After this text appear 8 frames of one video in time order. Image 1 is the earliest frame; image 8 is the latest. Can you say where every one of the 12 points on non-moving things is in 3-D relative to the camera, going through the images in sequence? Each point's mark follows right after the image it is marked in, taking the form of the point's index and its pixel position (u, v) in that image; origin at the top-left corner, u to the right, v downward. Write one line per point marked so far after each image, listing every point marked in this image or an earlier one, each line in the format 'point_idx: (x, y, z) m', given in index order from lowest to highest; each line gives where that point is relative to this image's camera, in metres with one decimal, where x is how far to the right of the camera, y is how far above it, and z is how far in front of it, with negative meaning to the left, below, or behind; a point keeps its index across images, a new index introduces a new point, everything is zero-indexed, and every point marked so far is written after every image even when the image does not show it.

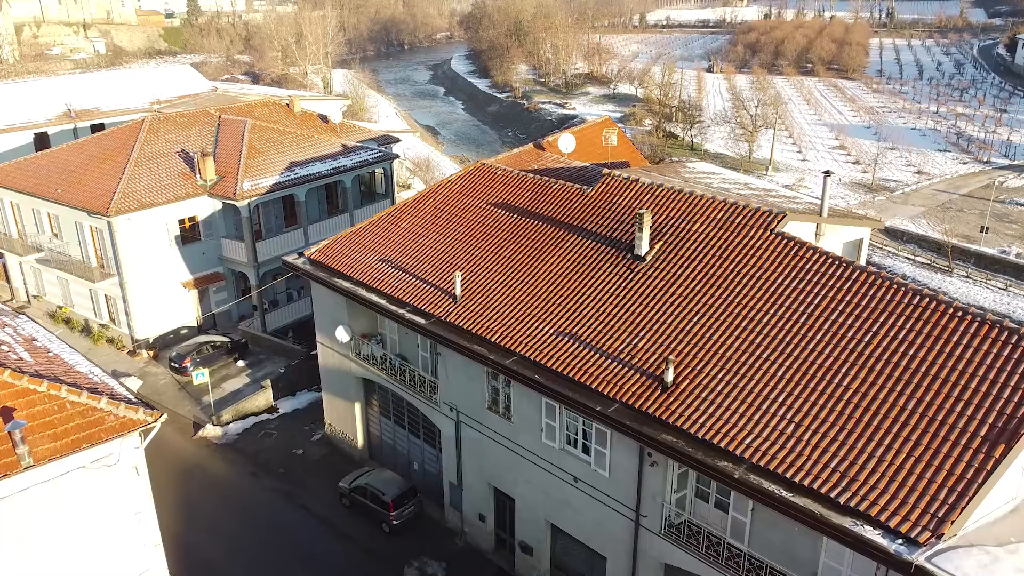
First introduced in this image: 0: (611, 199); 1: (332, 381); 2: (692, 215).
0: (+1.9, +1.7, +15.7) m
1: (-4.2, -2.2, +18.8) m
2: (+3.2, +1.3, +14.4) m
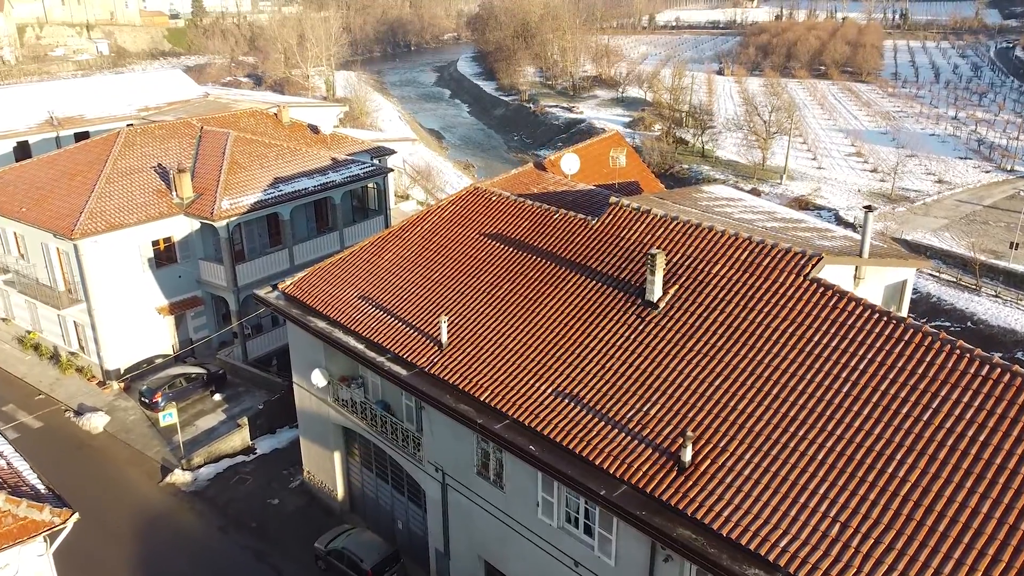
0: (+1.8, +1.0, +13.9) m
1: (-4.3, -2.9, +17.0) m
2: (+3.1, +0.5, +12.5) m
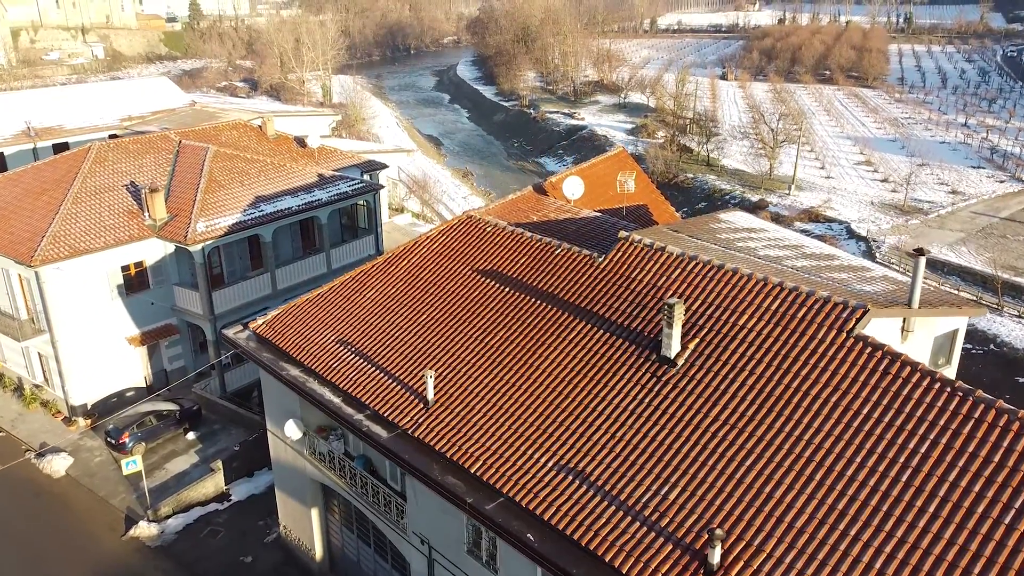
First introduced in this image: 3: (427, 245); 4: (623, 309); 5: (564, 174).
0: (+1.8, +0.3, +12.3) m
1: (-4.3, -3.6, +15.4) m
2: (+3.0, -0.2, +10.9) m
3: (-1.5, +0.8, +14.9) m
4: (+1.6, -0.3, +11.7) m
5: (+1.2, +2.5, +18.1) m
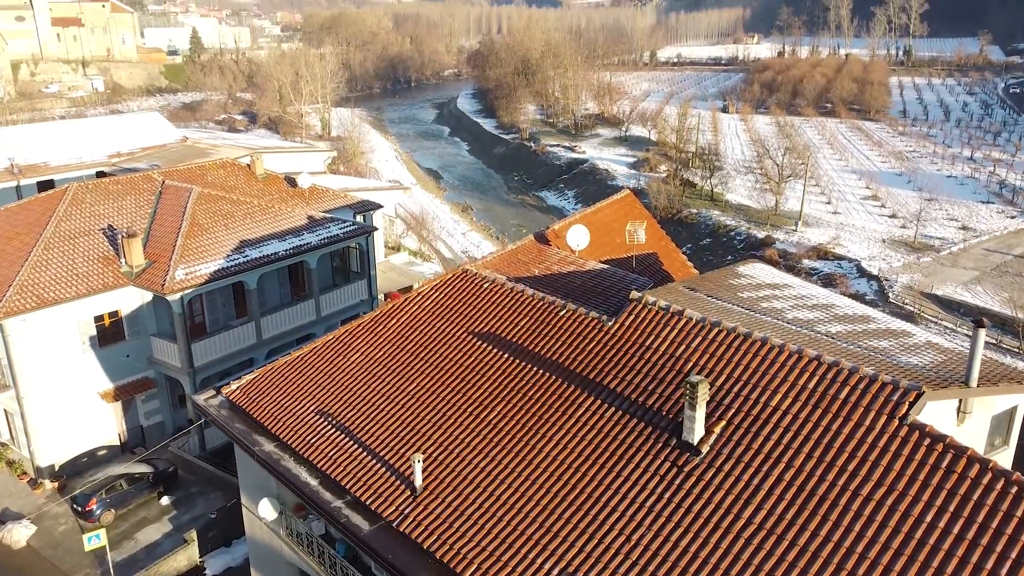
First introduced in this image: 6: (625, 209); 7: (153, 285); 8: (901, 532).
0: (+1.8, -0.7, +10.9) m
1: (-4.3, -4.7, +13.9) m
2: (+3.0, -1.1, +9.6) m
3: (-1.5, -0.2, +13.6) m
4: (+1.6, -1.2, +10.3) m
5: (+1.2, +1.4, +16.8) m
6: (+2.7, +1.8, +18.9) m
7: (-8.5, +0.1, +19.1) m
8: (+3.7, -2.3, +7.7) m
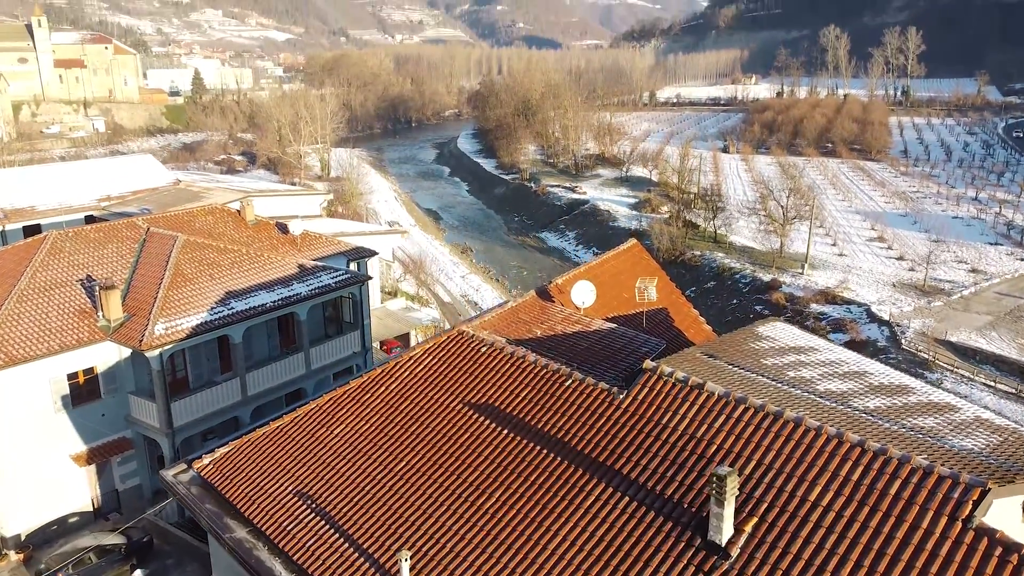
0: (+1.8, -1.5, +9.8) m
1: (-4.3, -5.7, +12.6) m
2: (+3.0, -1.9, +8.4) m
3: (-1.5, -1.2, +12.4) m
4: (+1.6, -2.0, +9.2) m
5: (+1.2, +0.2, +15.8) m
6: (+2.7, +0.6, +17.8) m
7: (-8.5, -1.2, +18.0) m
8: (+3.7, -3.0, +6.4) m
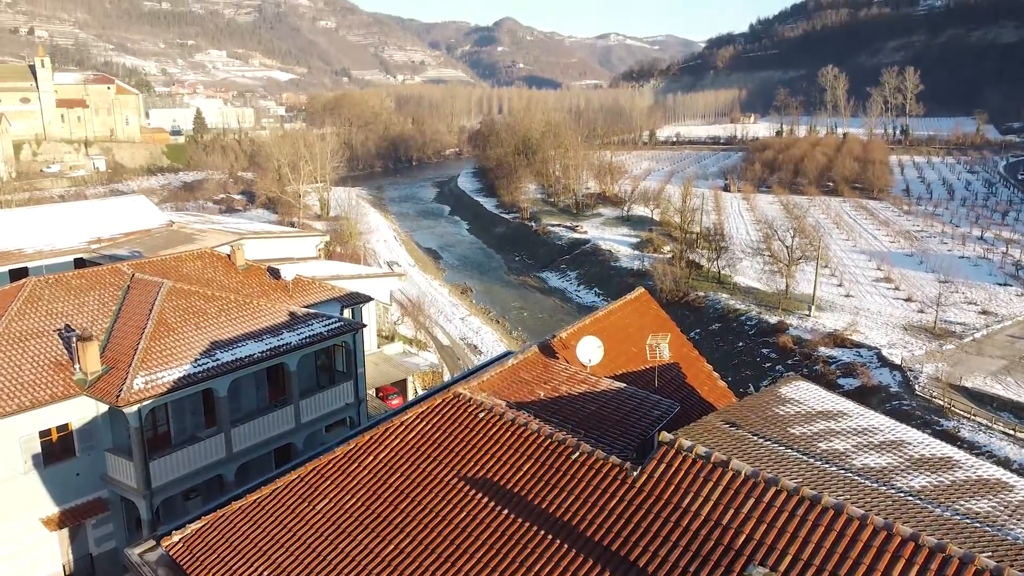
0: (+1.8, -2.2, +8.7) m
1: (-4.3, -6.5, +11.3) m
2: (+3.1, -2.5, +7.3) m
3: (-1.5, -2.0, +11.4) m
4: (+1.6, -2.7, +8.1) m
5: (+1.2, -0.8, +14.8) m
6: (+2.7, -0.5, +16.9) m
7: (-8.5, -2.3, +16.9) m
8: (+3.7, -3.5, +5.3) m
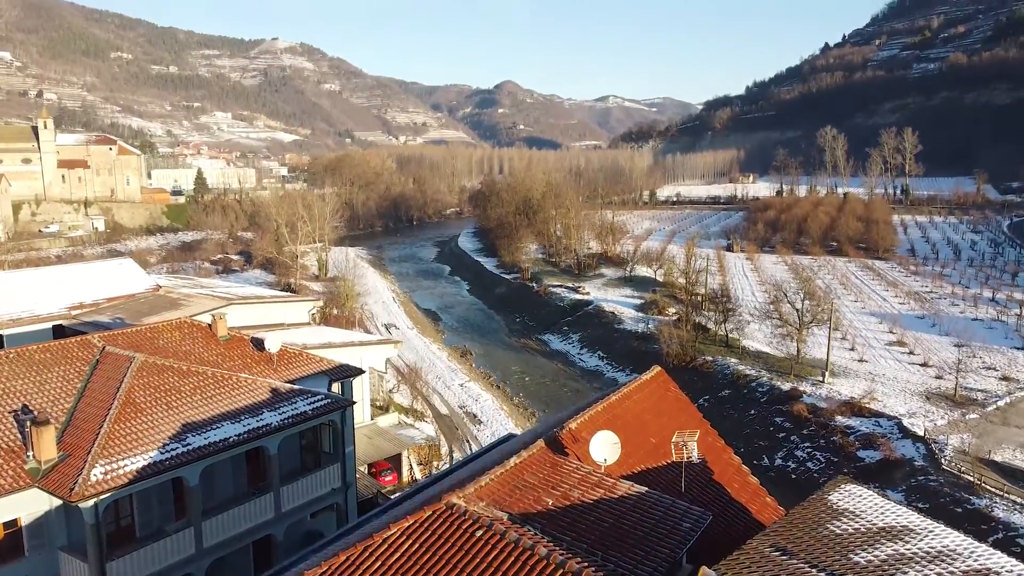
0: (+1.8, -3.1, +6.9) m
1: (-4.3, -7.6, +9.2) m
2: (+3.1, -3.3, +5.5) m
3: (-1.5, -3.1, +9.6) m
4: (+1.6, -3.6, +6.2) m
5: (+1.2, -2.1, +13.1) m
6: (+2.7, -2.0, +15.1) m
7: (-8.4, -3.7, +15.1) m
8: (+3.8, -4.2, +3.4) m
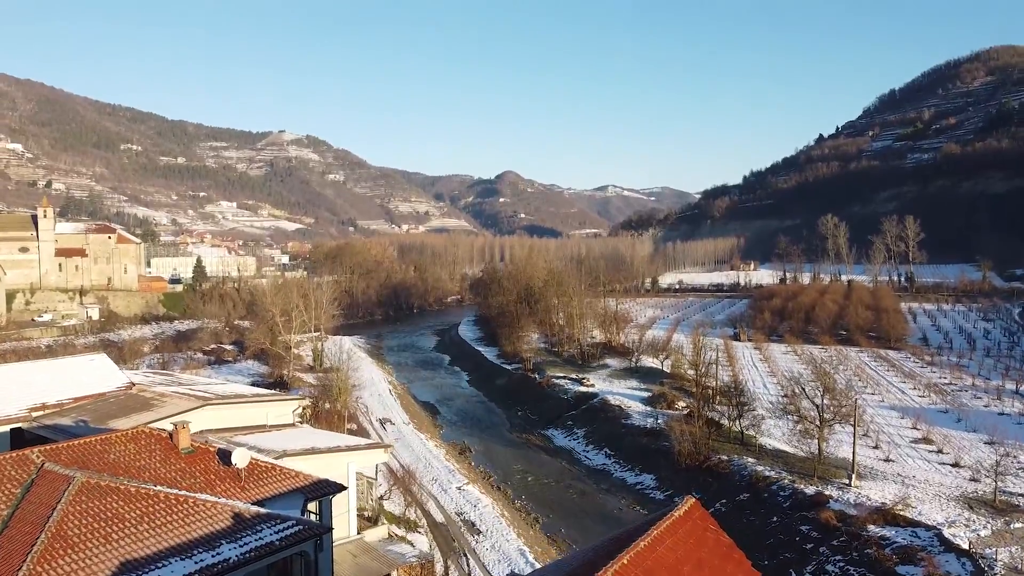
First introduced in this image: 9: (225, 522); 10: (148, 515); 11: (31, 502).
0: (+1.9, -4.0, +4.1) m
1: (-4.2, -8.7, +5.9) m
2: (+3.1, -4.0, +2.7) m
3: (-1.4, -4.3, +6.7) m
4: (+1.7, -4.4, +3.4) m
5: (+1.3, -3.6, +10.3) m
6: (+2.8, -3.8, +12.4) m
7: (-8.4, -5.5, +12.2) m
8: (+3.8, -4.7, +0.5) m
9: (-5.9, -4.8, +16.6) m
10: (-7.2, -4.4, +16.1) m
11: (-9.4, -4.1, +15.8) m
